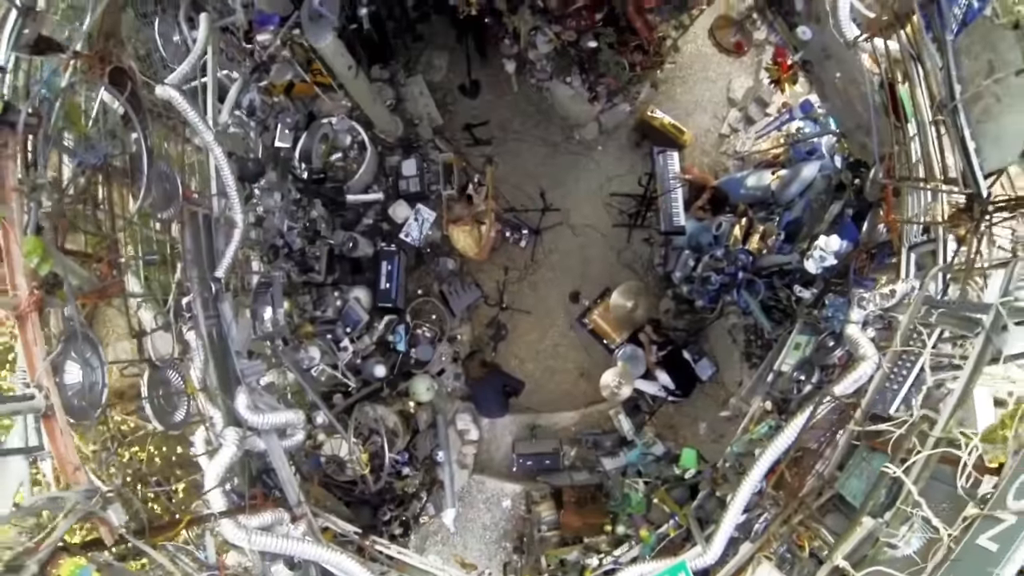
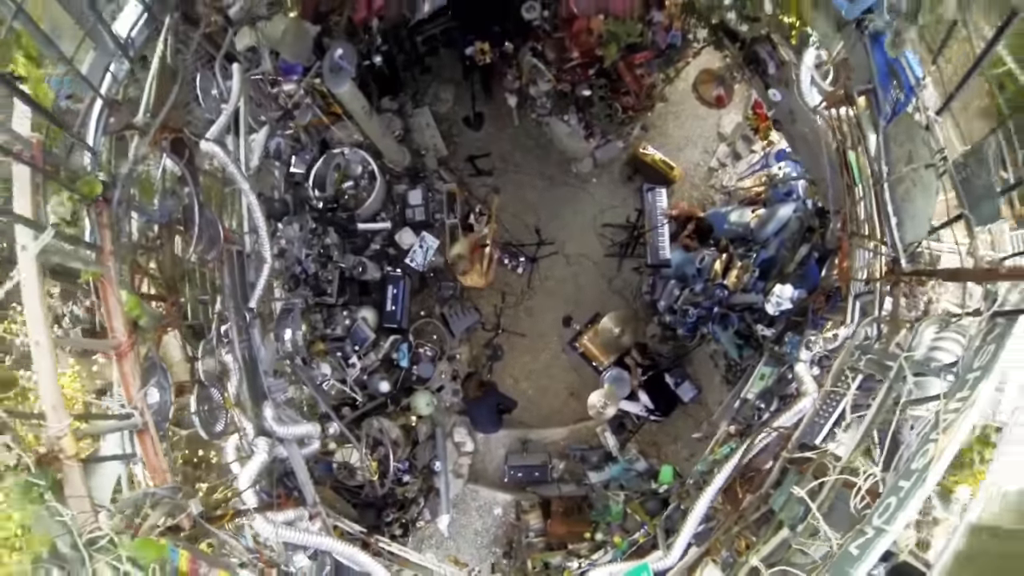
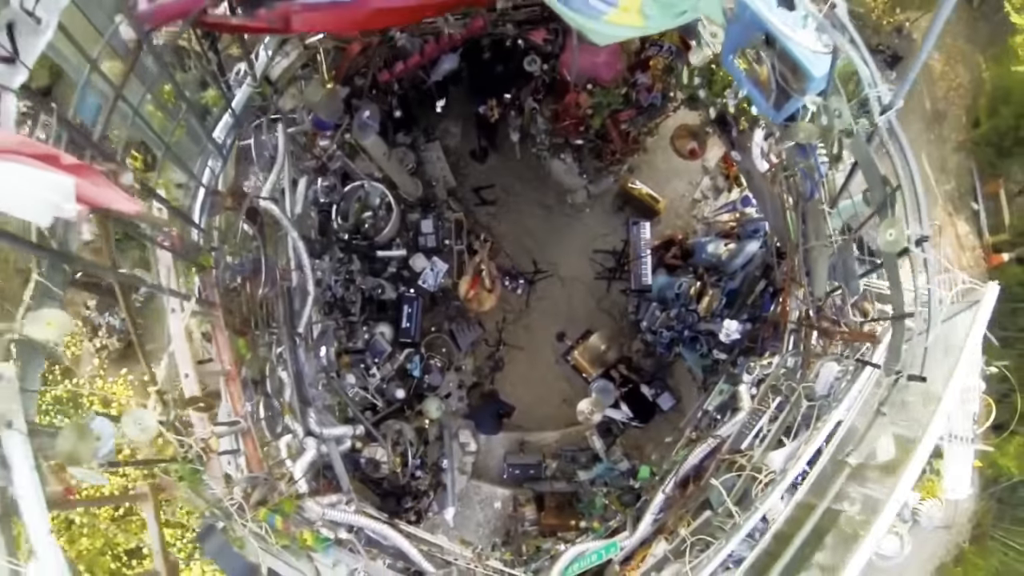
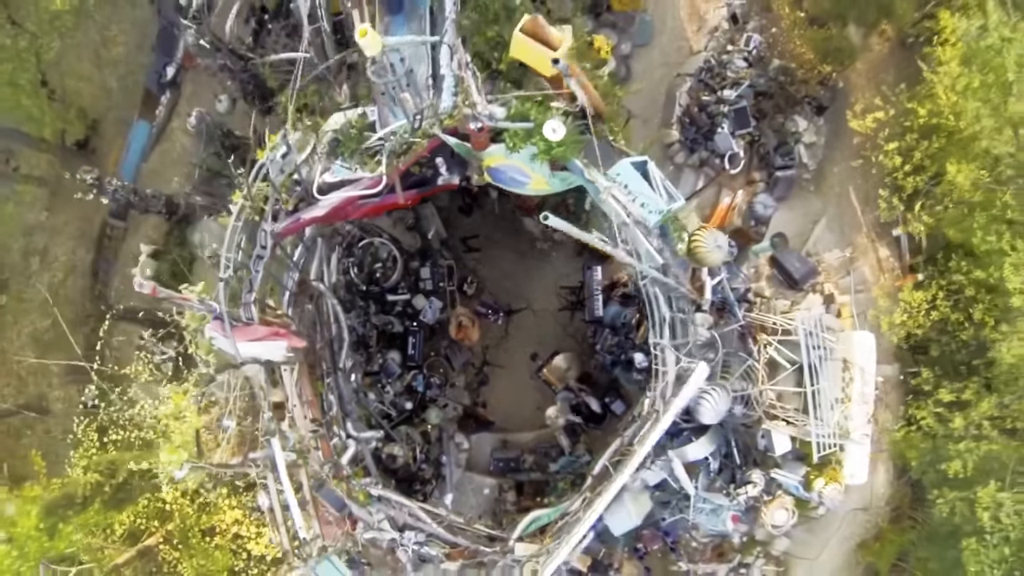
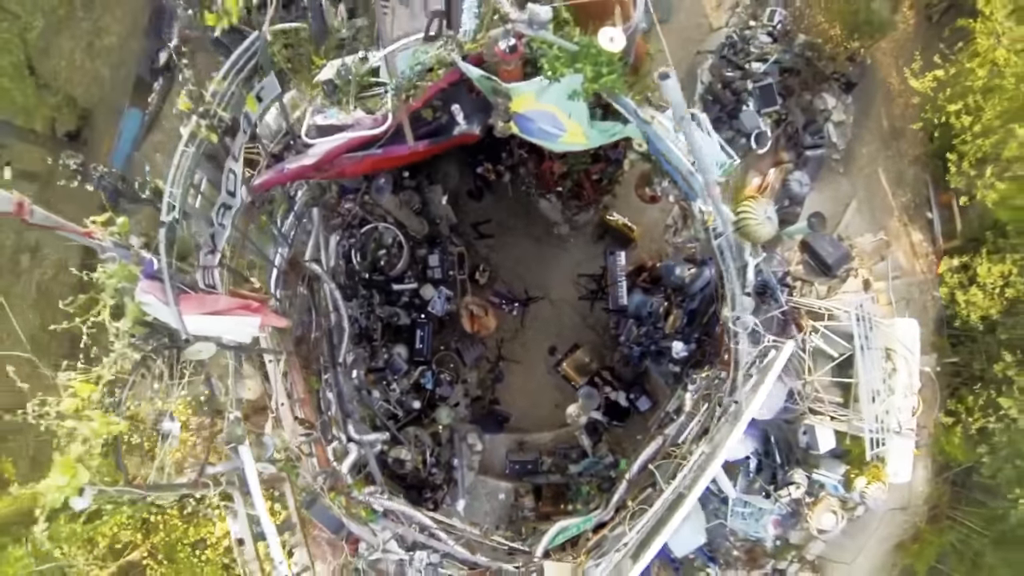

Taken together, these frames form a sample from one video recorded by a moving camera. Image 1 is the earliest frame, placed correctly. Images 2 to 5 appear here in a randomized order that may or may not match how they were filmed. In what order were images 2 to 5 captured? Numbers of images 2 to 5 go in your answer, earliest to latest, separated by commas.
2, 3, 5, 4
